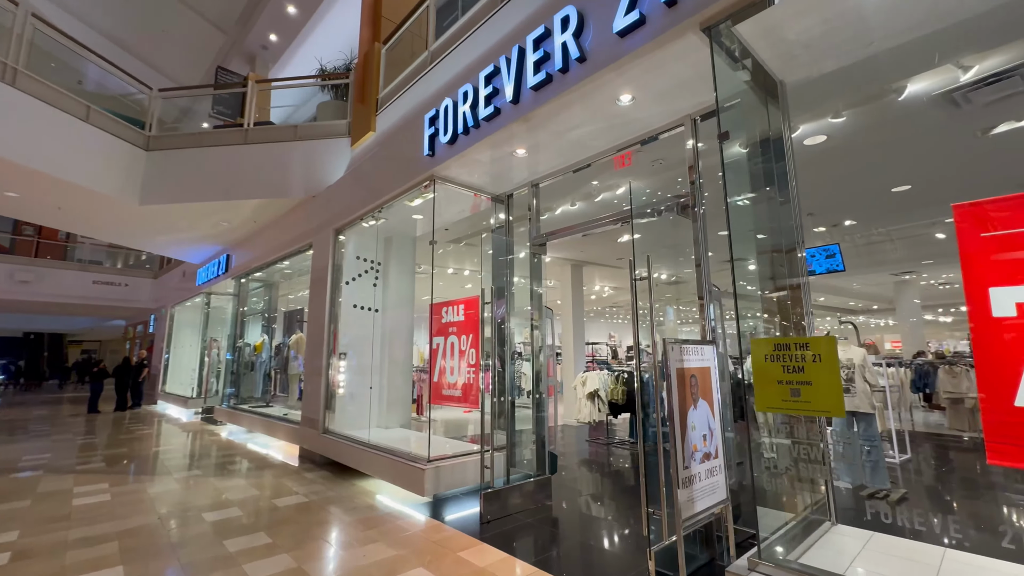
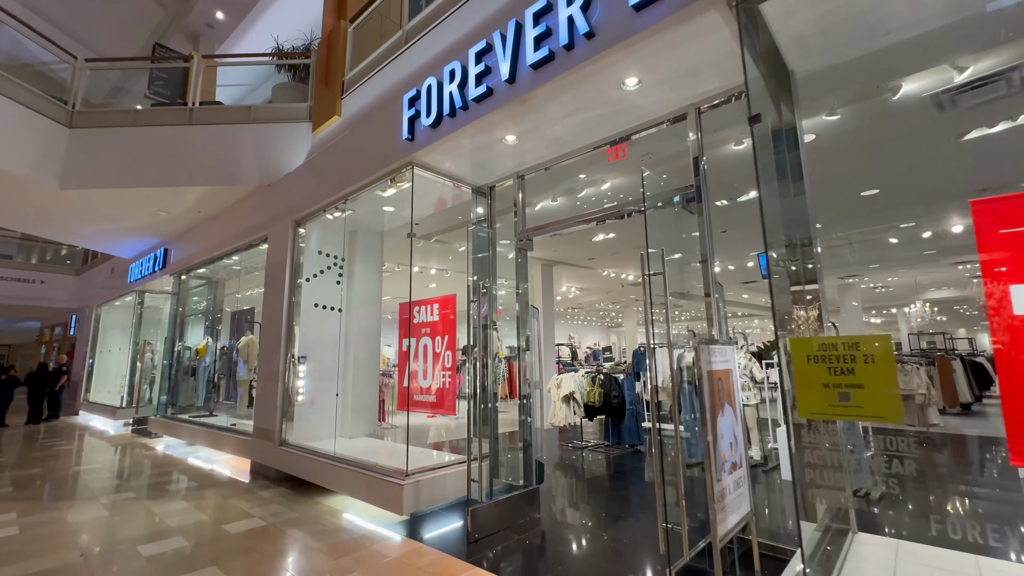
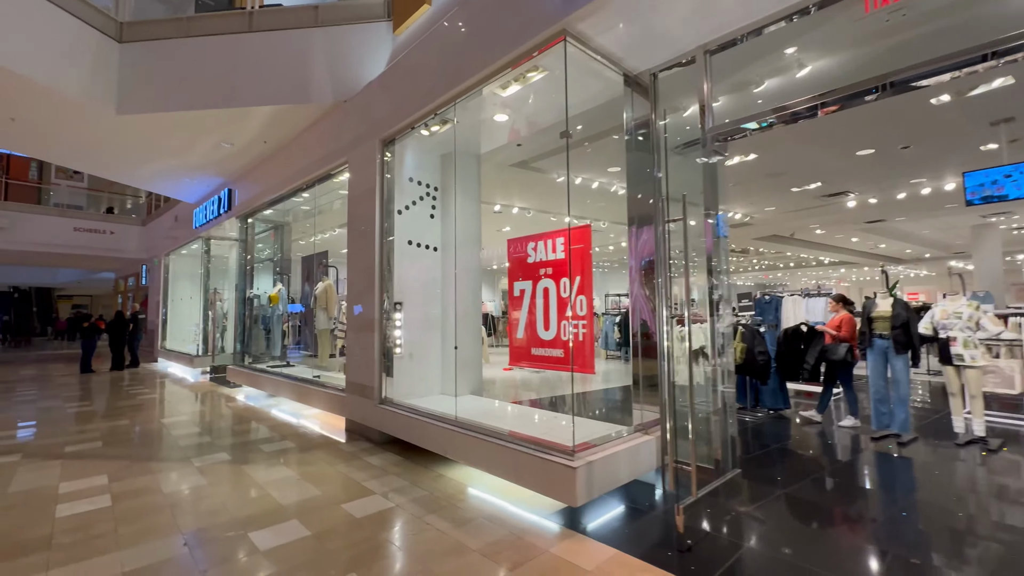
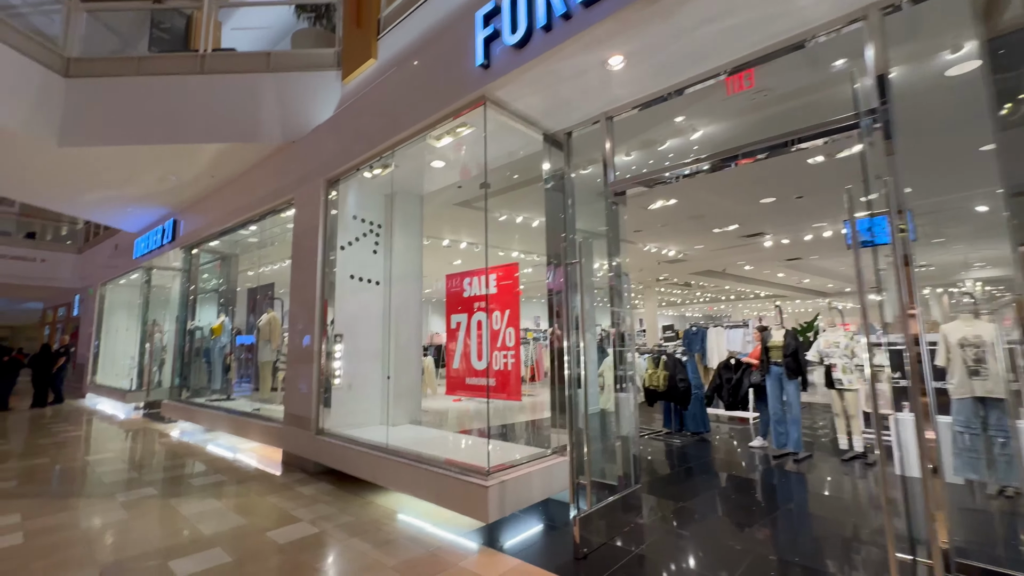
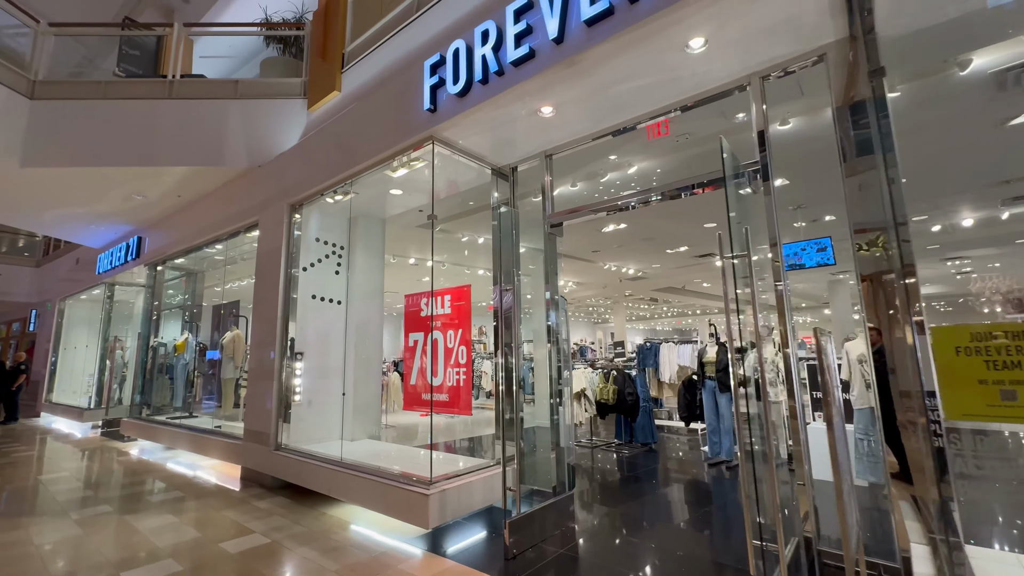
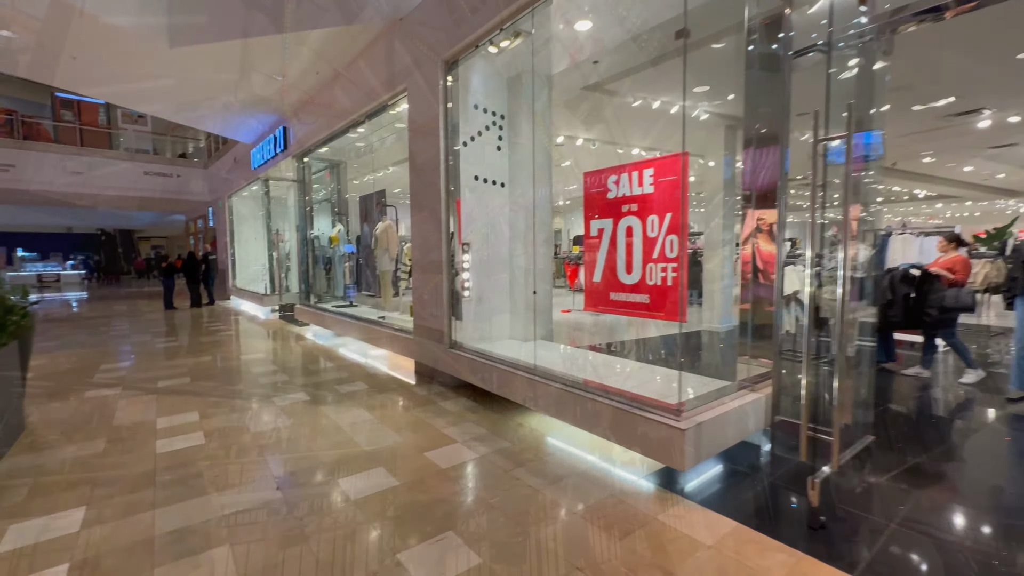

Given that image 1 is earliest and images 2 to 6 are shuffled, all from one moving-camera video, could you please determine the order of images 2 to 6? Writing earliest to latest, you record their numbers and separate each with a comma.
2, 5, 4, 3, 6
